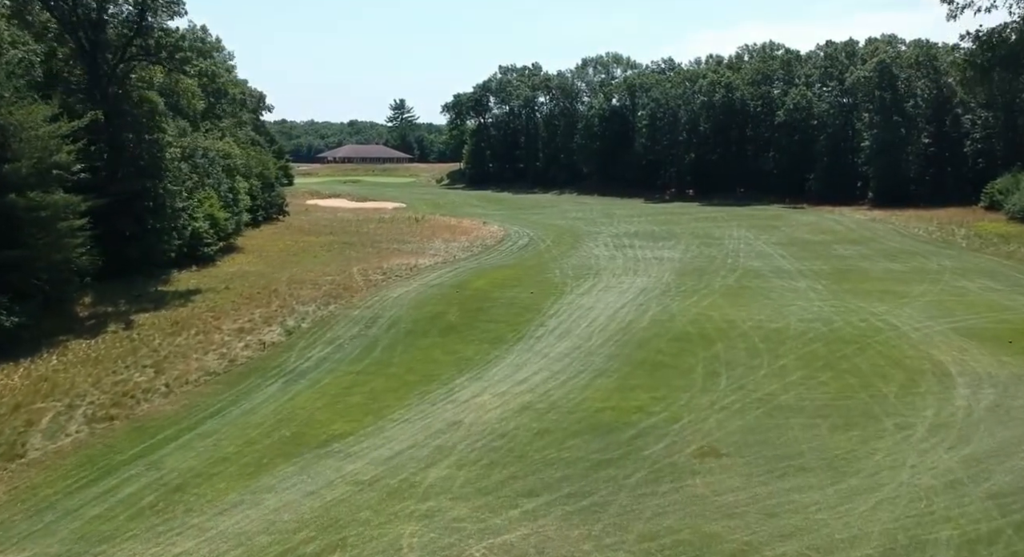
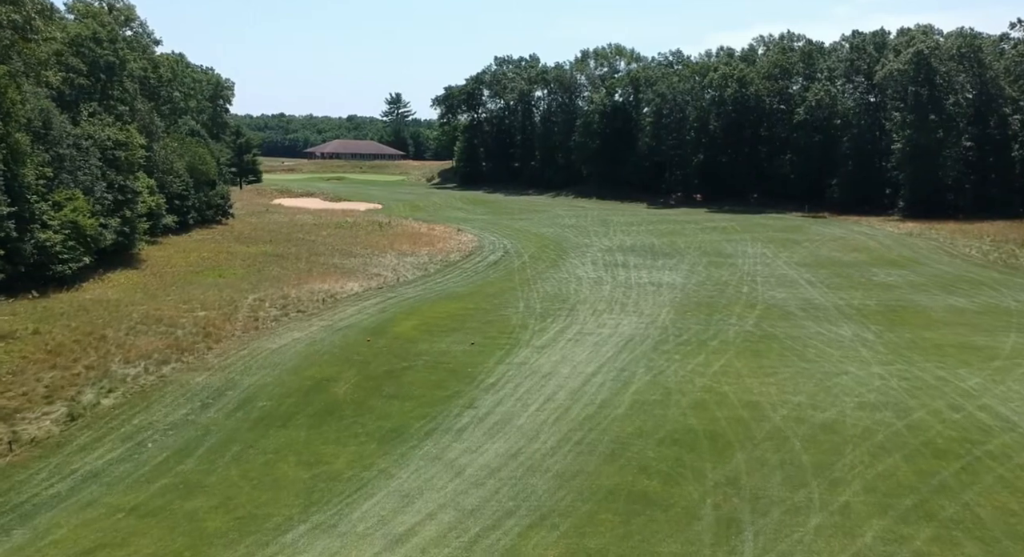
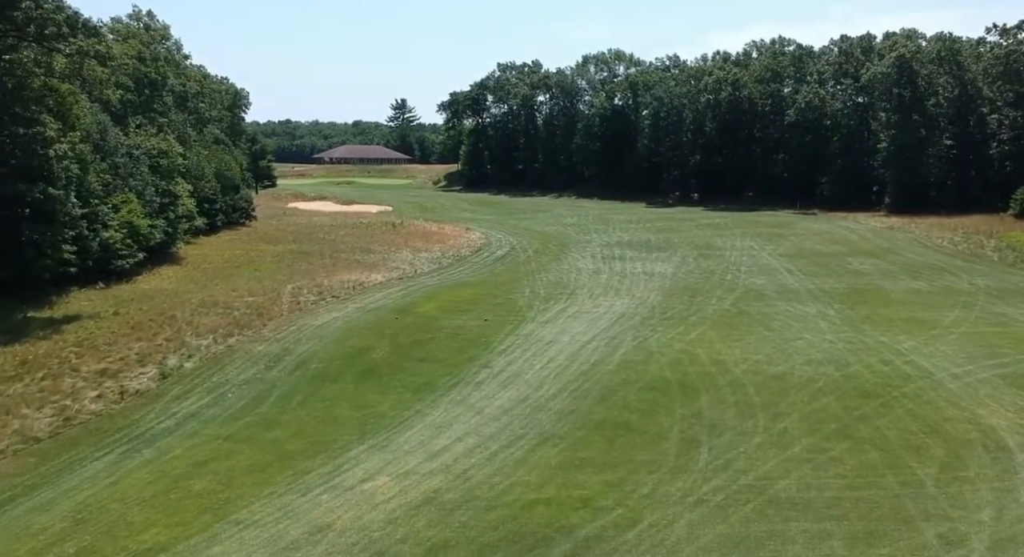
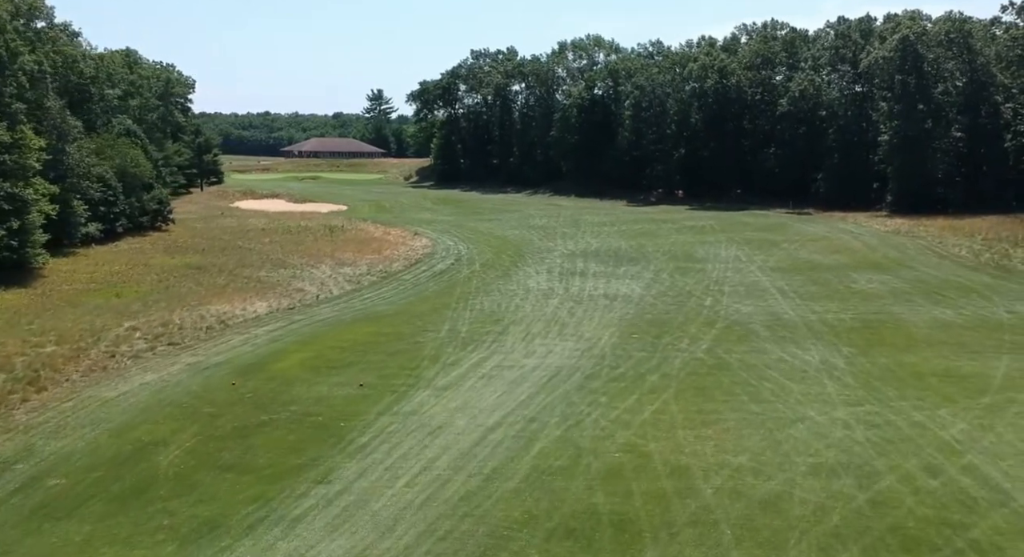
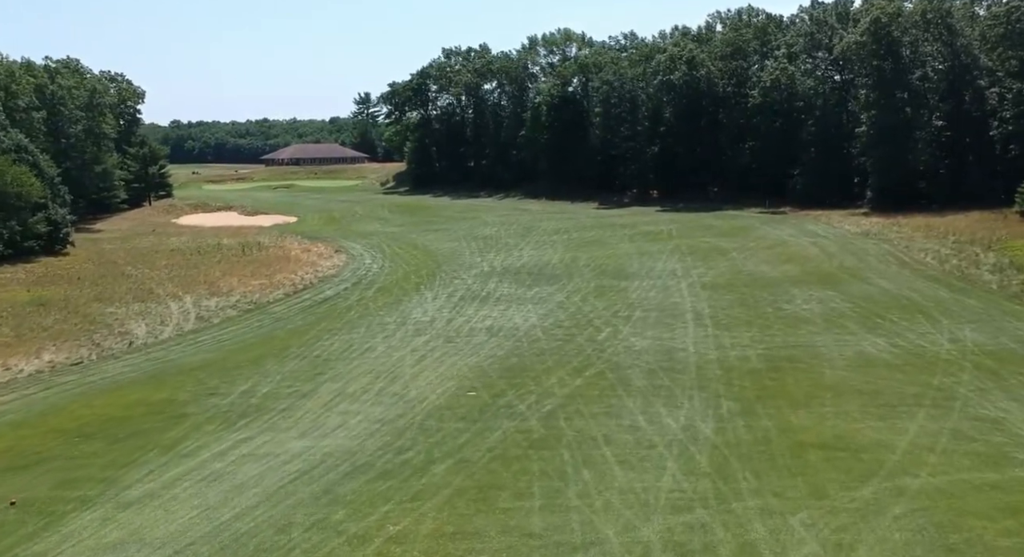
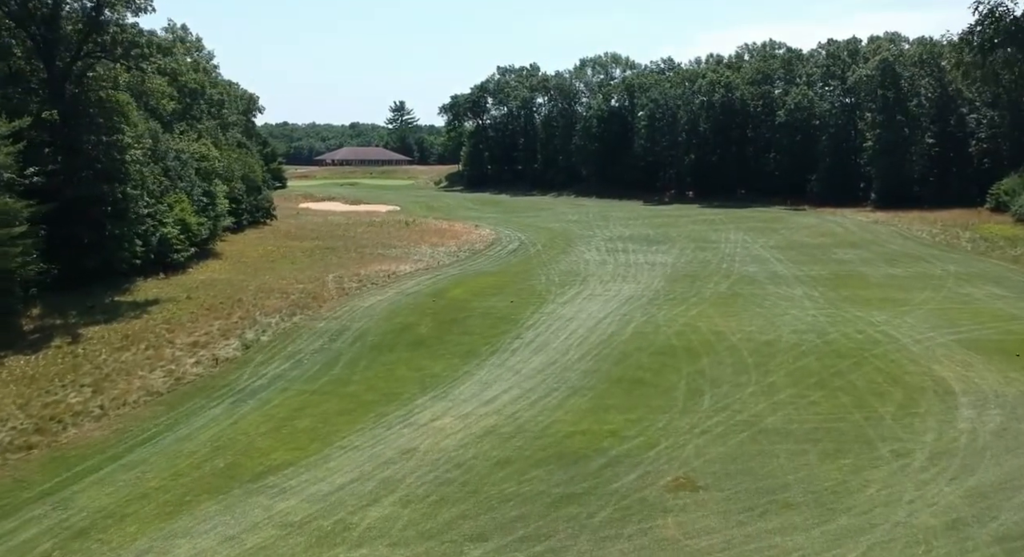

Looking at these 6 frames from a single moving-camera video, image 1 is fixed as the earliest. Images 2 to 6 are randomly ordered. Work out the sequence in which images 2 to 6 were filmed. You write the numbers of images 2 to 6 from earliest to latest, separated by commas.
6, 3, 2, 4, 5
